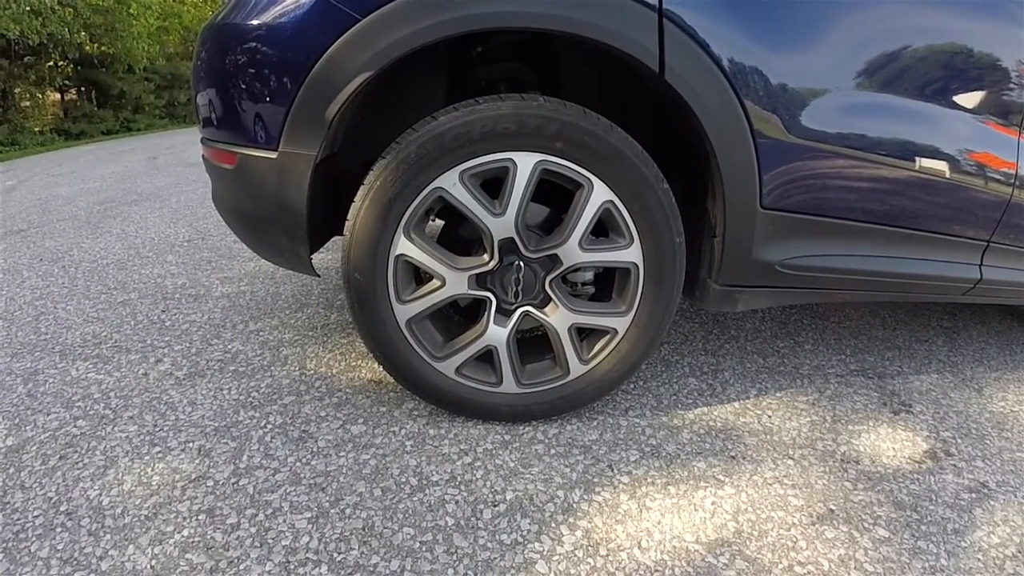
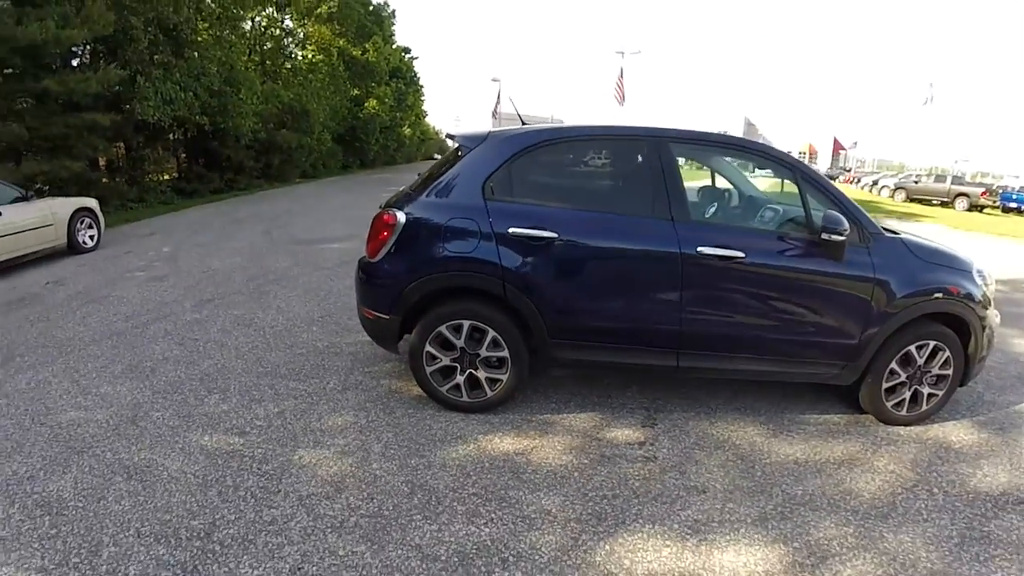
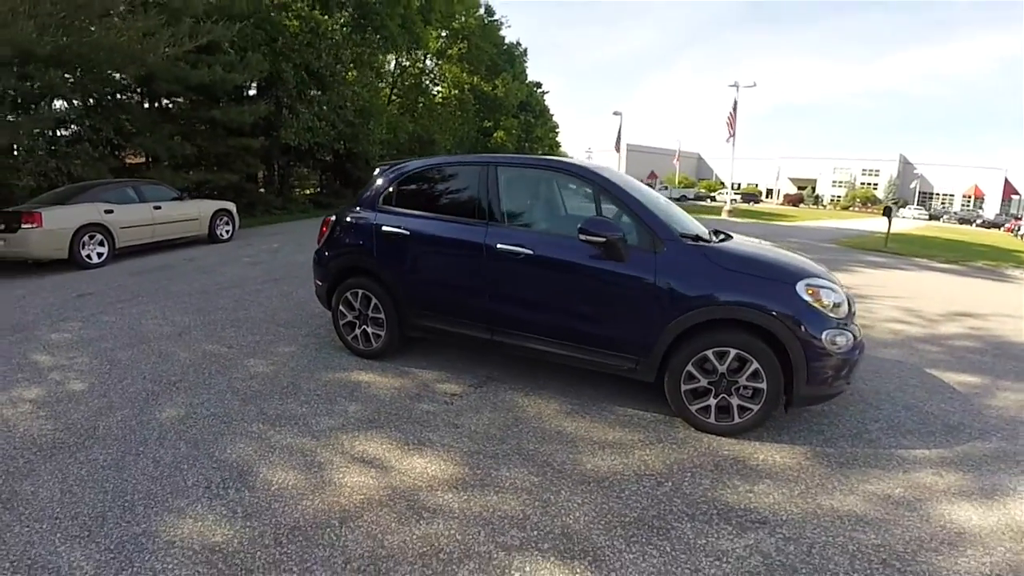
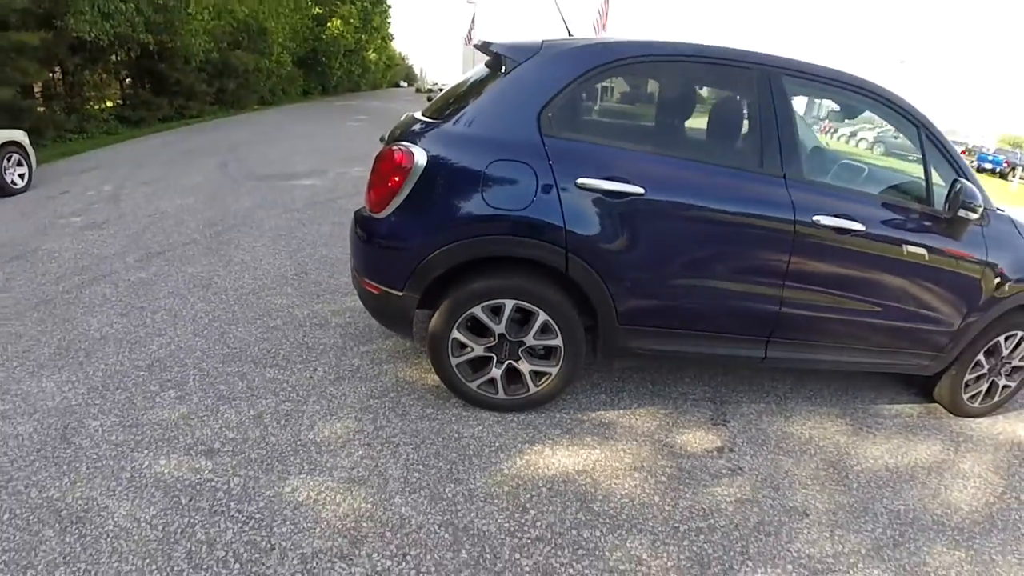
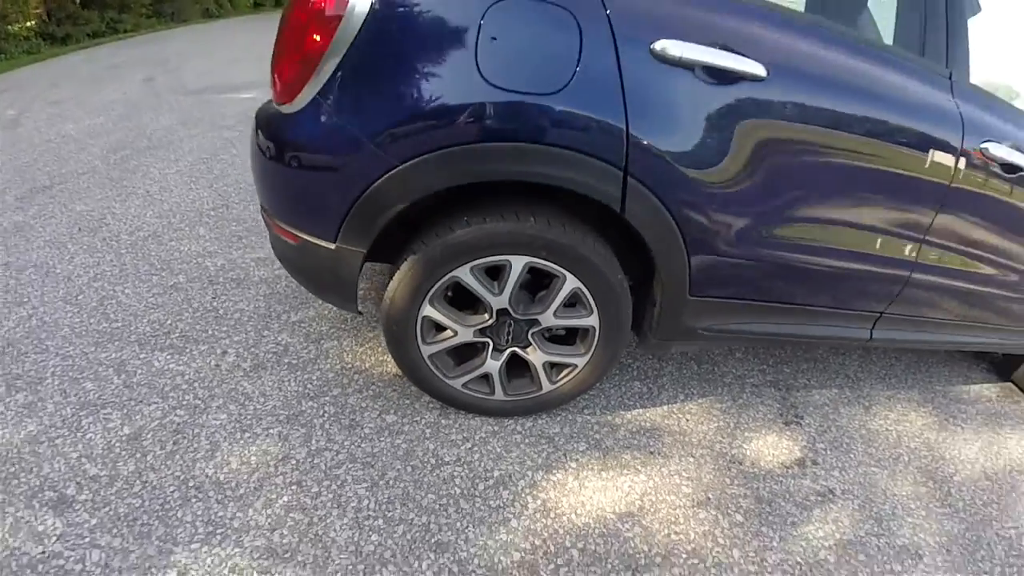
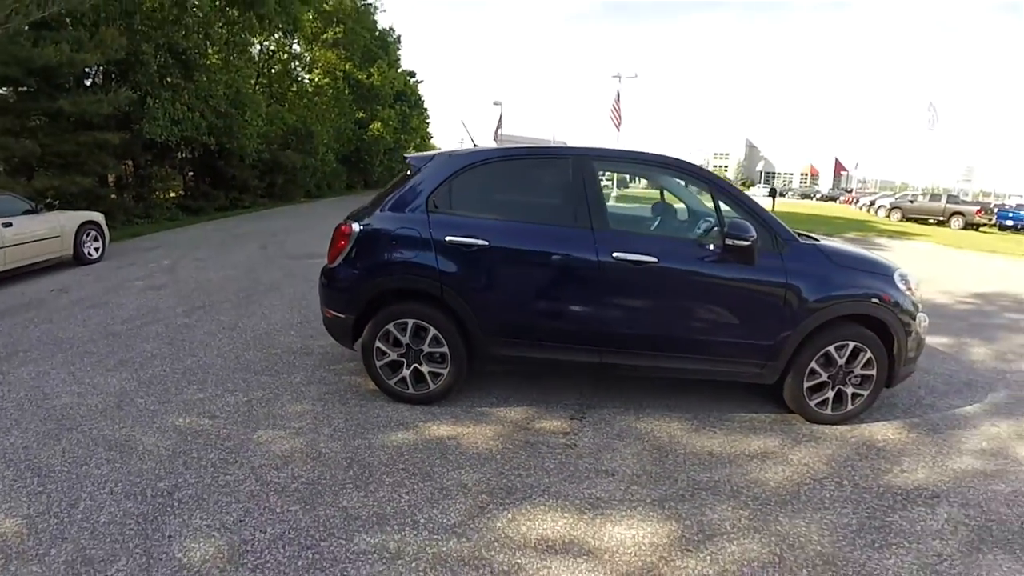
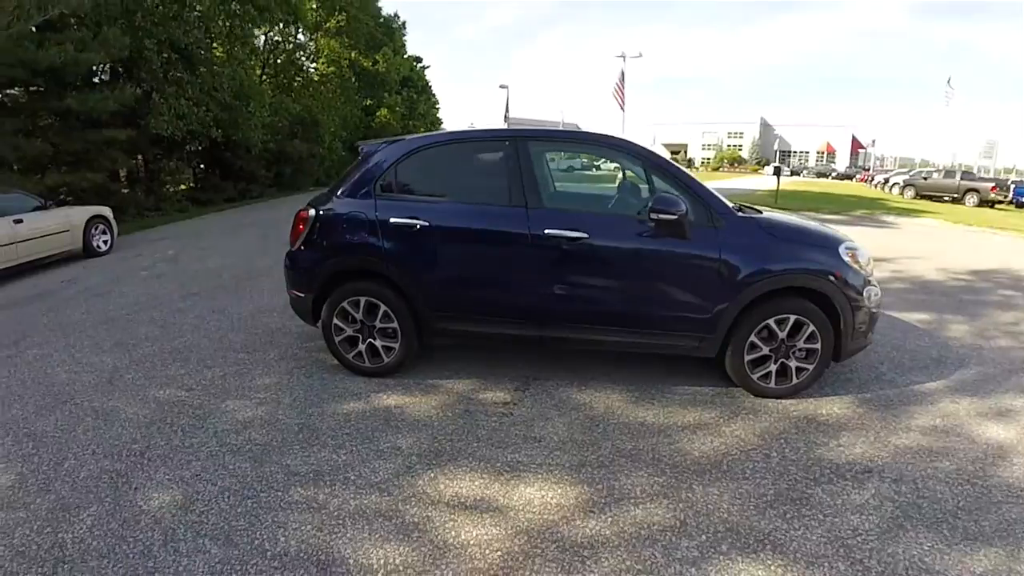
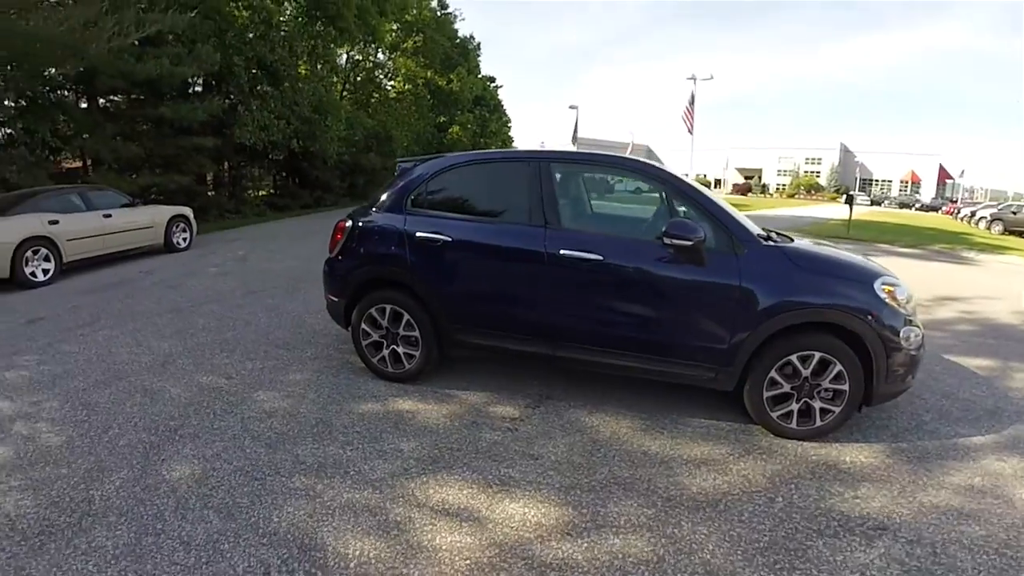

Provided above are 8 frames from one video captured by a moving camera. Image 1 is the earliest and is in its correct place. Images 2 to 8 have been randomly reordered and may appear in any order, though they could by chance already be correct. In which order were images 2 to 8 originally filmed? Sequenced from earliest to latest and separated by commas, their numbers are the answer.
5, 4, 2, 6, 7, 8, 3
